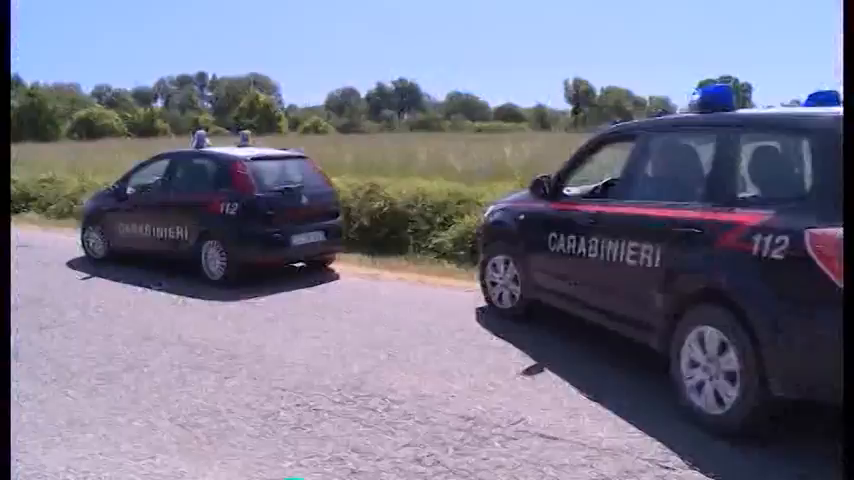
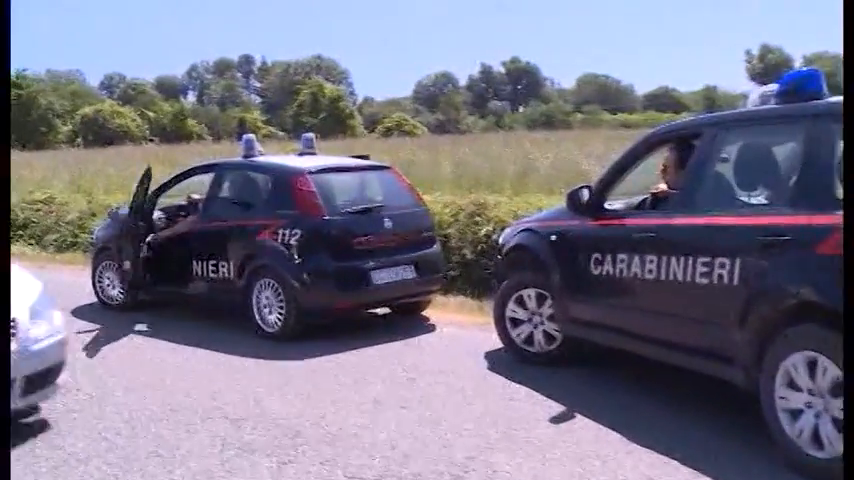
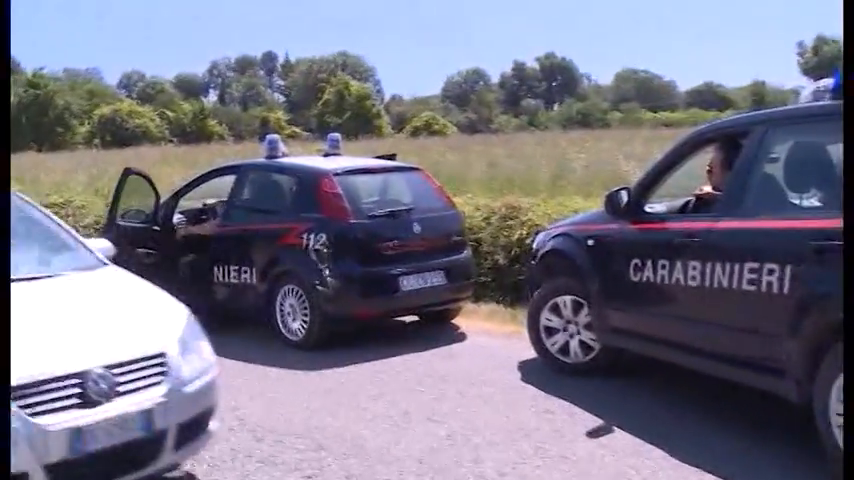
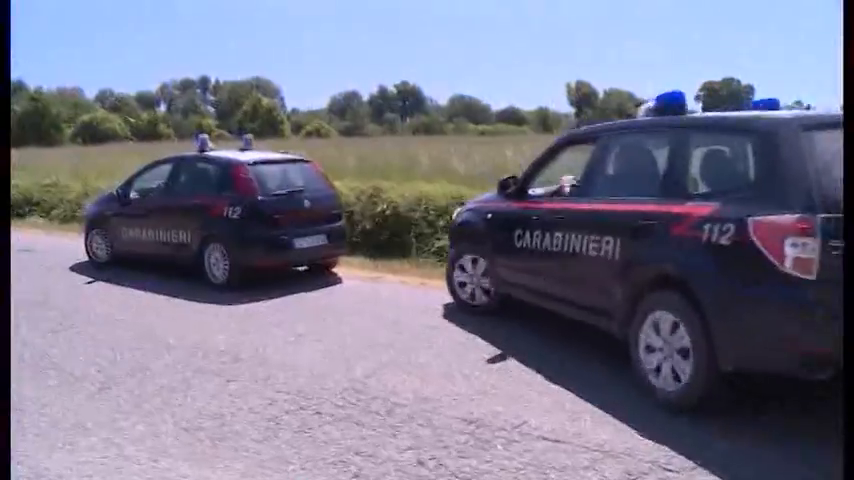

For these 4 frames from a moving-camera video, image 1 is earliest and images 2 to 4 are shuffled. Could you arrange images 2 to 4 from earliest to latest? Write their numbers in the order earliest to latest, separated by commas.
4, 2, 3
